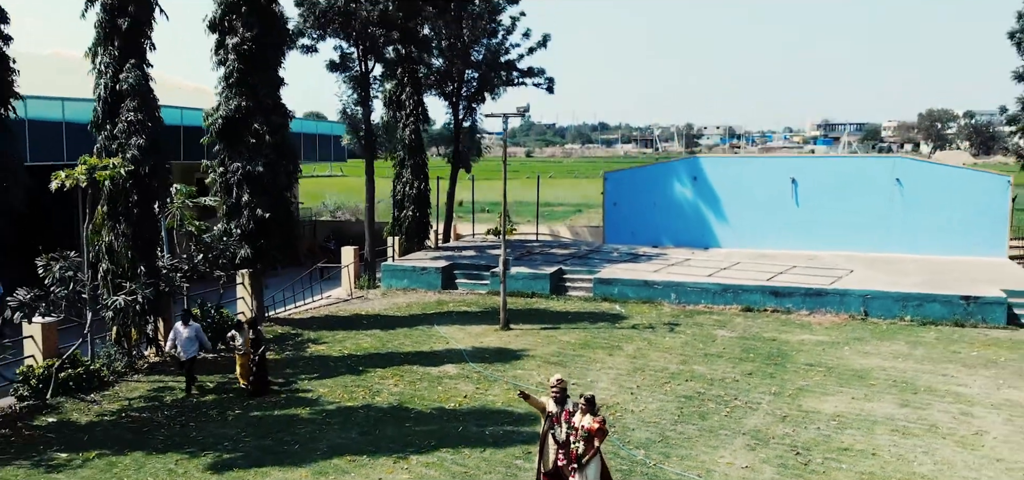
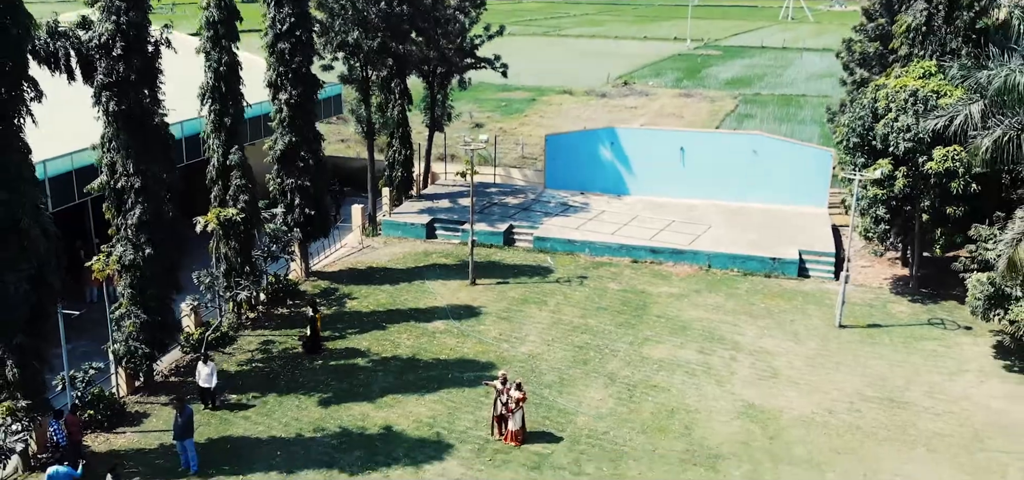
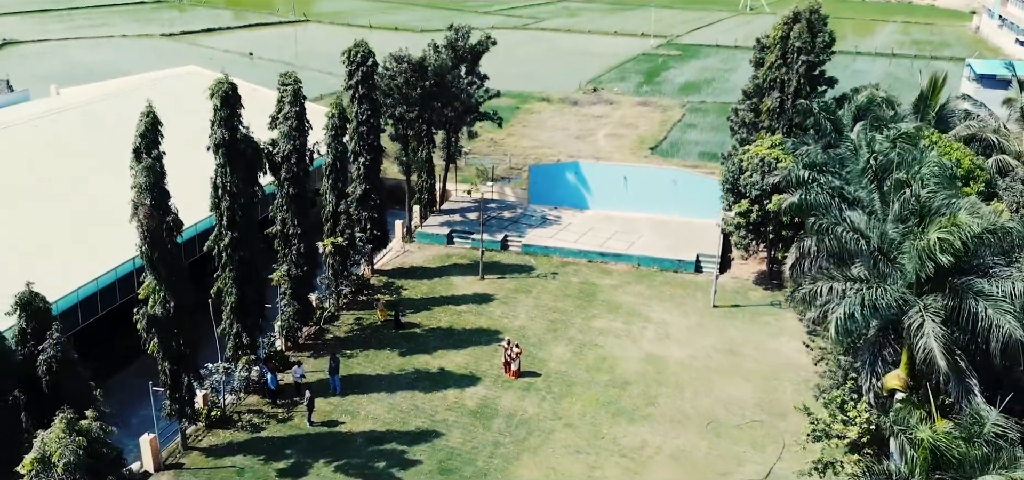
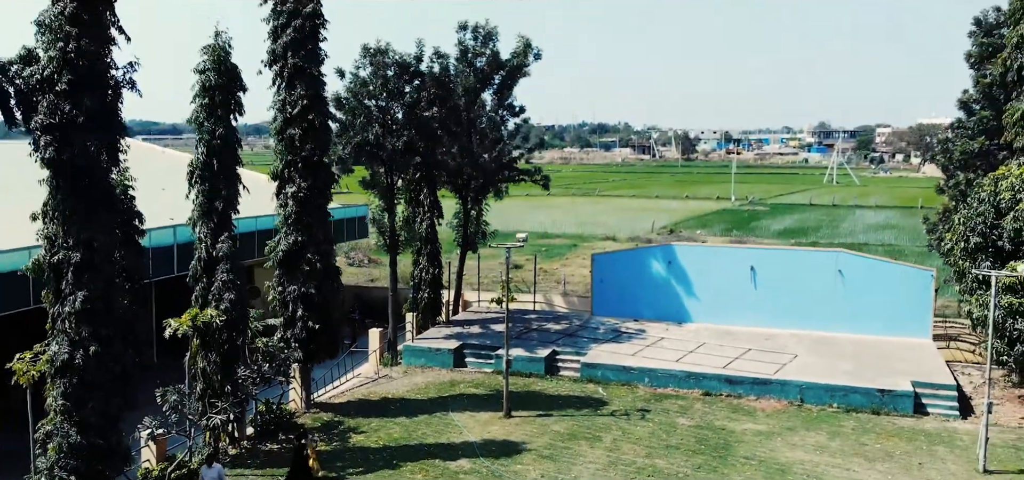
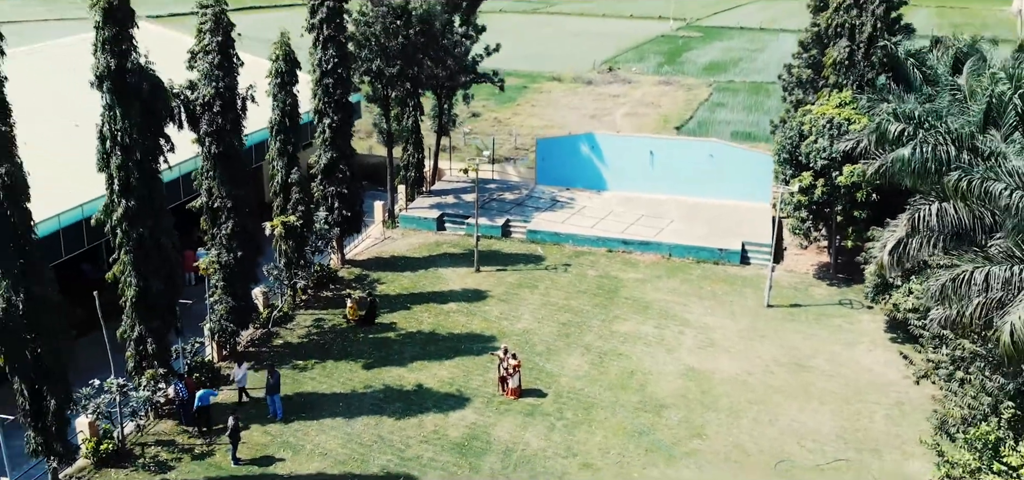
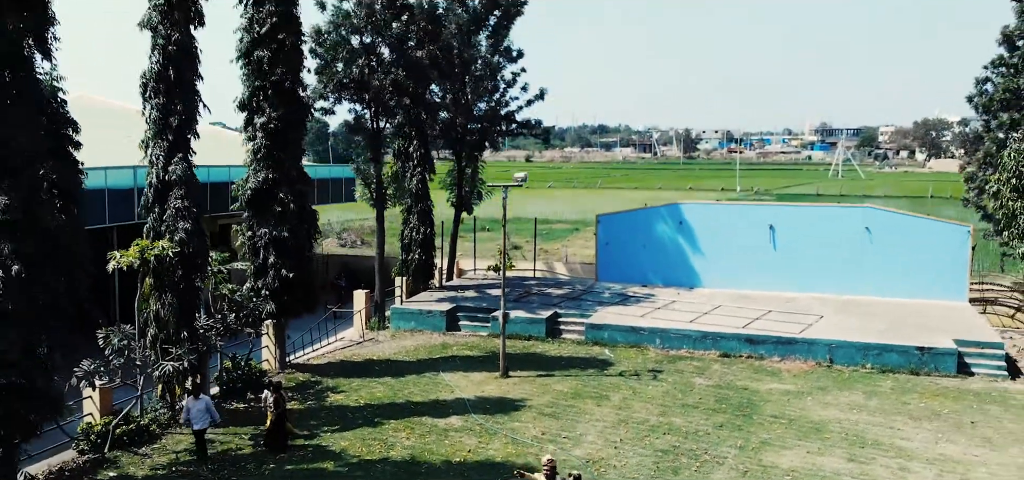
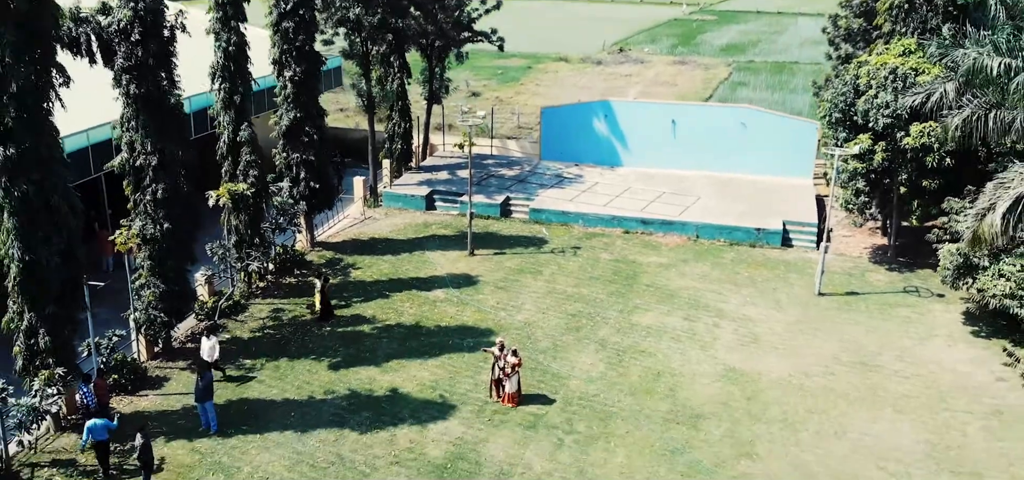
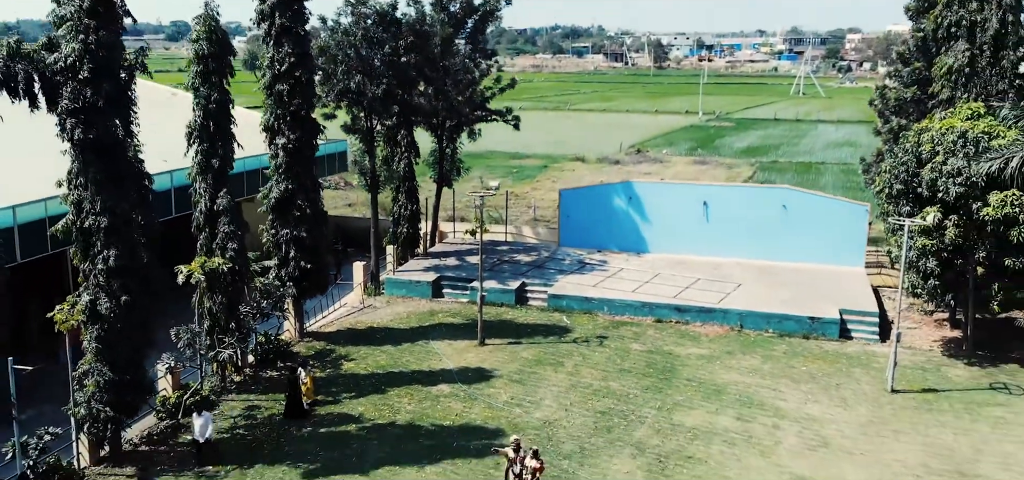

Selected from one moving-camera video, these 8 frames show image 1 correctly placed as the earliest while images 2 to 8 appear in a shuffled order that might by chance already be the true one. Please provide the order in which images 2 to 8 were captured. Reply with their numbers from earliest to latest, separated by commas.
6, 4, 8, 2, 7, 5, 3
